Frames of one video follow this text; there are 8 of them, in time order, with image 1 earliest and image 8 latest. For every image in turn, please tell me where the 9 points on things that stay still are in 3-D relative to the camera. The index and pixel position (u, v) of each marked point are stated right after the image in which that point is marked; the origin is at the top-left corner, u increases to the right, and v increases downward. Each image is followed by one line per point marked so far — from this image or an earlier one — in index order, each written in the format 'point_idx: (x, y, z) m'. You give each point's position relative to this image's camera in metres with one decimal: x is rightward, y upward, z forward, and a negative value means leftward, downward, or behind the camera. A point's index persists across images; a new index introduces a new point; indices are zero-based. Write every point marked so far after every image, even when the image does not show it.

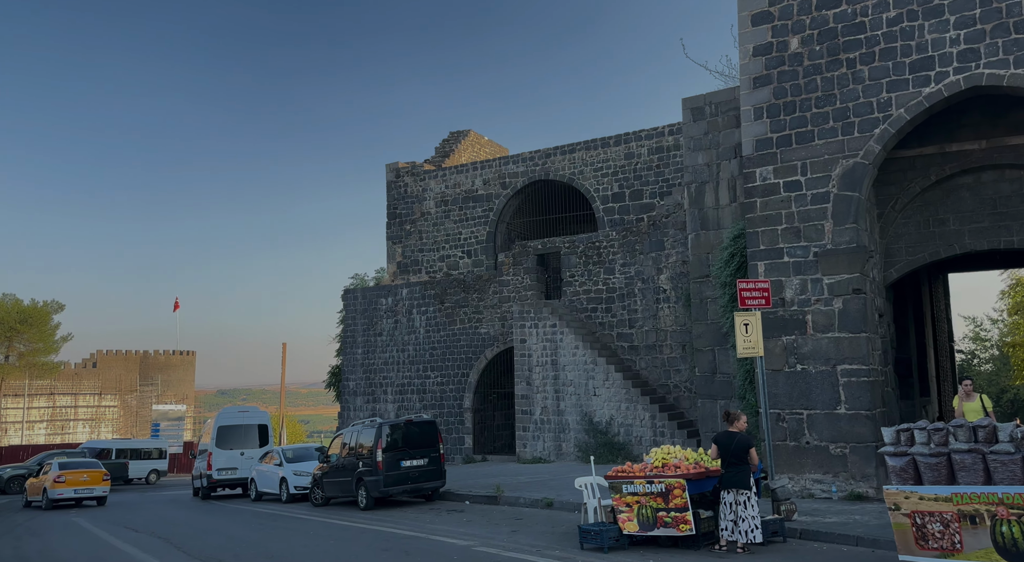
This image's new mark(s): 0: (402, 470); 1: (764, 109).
0: (-2.4, -4.0, +15.8) m
1: (+4.5, +3.1, +13.7) m
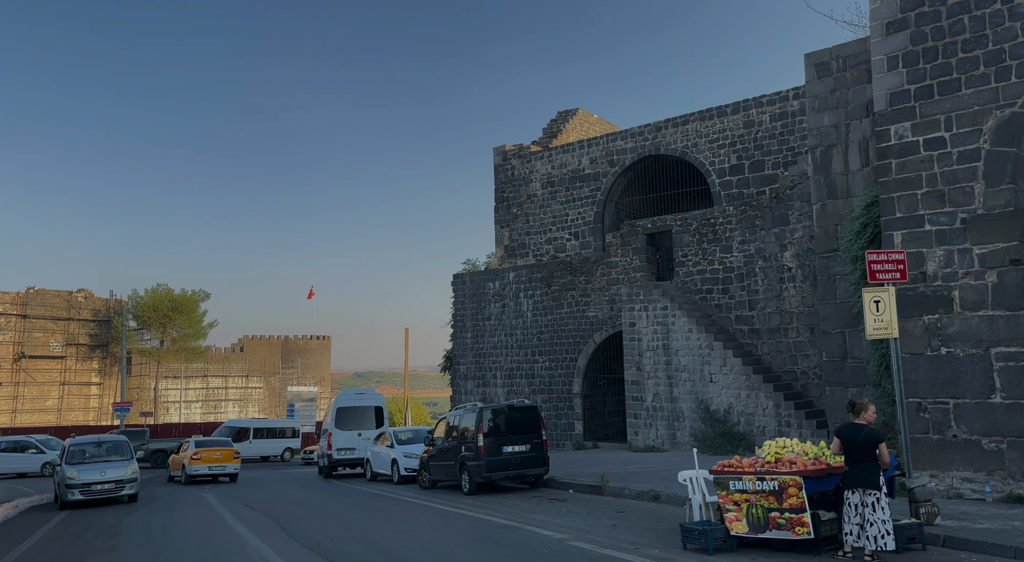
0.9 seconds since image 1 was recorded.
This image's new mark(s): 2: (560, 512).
0: (-0.3, -3.6, +15.4) m
1: (+6.1, +3.5, +12.0) m
2: (+0.7, -3.6, +11.9) m
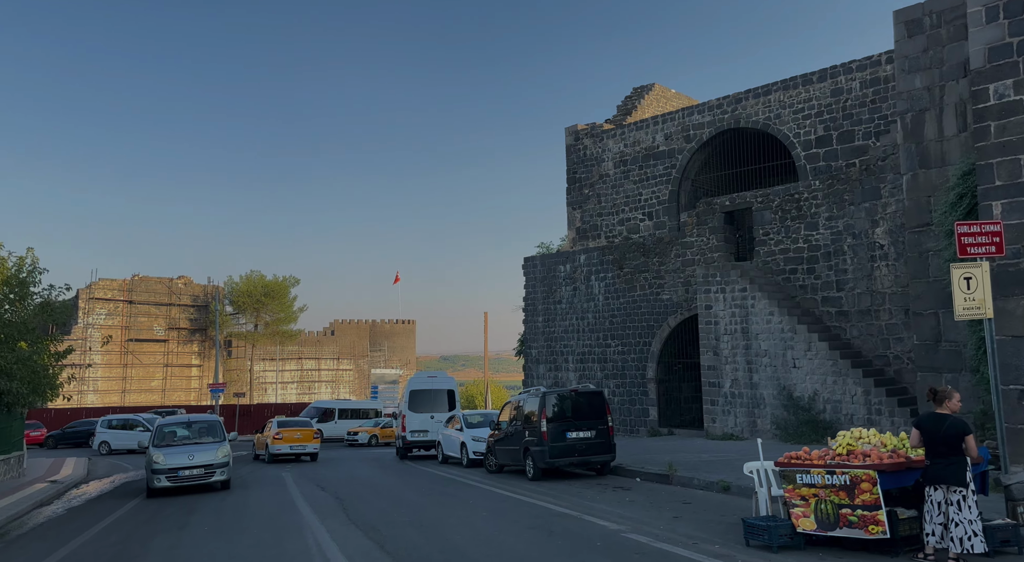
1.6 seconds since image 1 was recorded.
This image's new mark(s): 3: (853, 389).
0: (+1.0, -3.2, +15.0) m
1: (+6.9, +3.9, +10.8) m
2: (+1.6, -3.3, +11.4) m
3: (+8.0, -2.5, +17.9) m
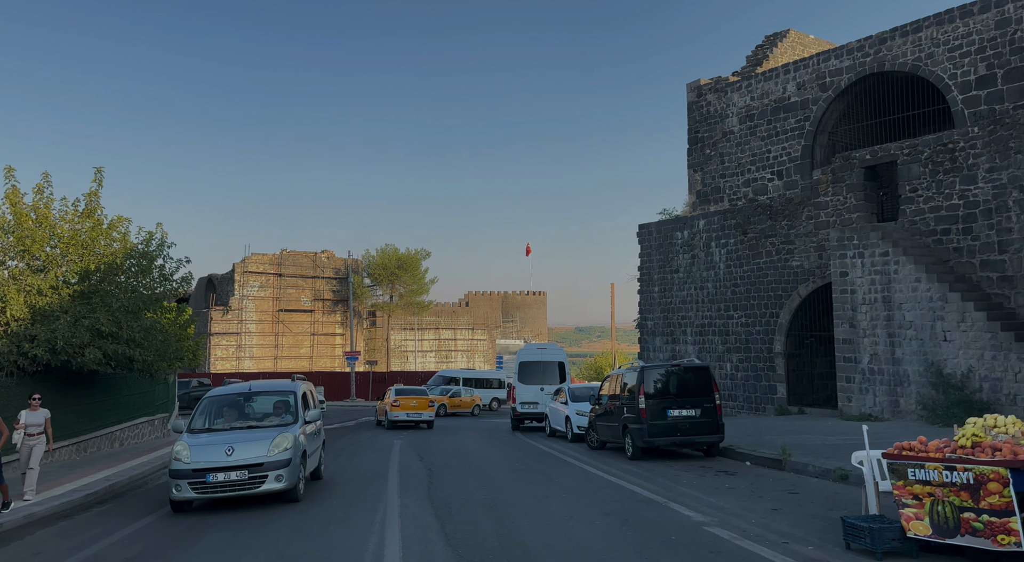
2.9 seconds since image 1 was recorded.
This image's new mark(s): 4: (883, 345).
0: (+2.8, -2.6, +13.9) m
1: (+7.8, +4.4, +8.5) m
2: (+2.8, -2.8, +10.3) m
3: (+10.2, -1.7, +15.5) m
4: (+8.8, -1.5, +18.2) m
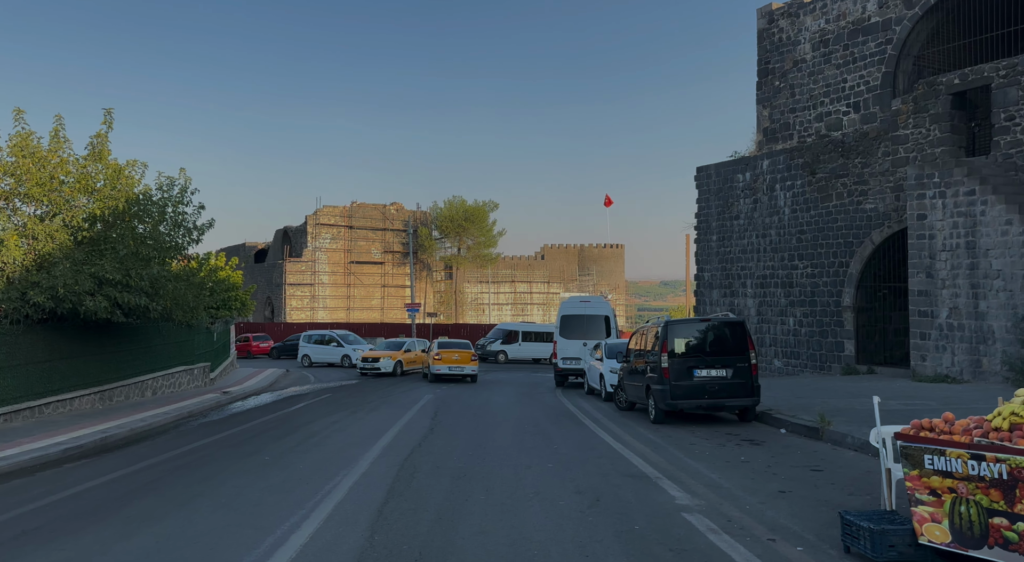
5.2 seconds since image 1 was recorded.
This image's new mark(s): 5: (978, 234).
0: (+3.0, -1.6, +12.4) m
1: (+7.2, +5.0, +6.0) m
2: (+2.5, -2.1, +8.9) m
3: (+10.5, -0.7, +13.0) m
4: (+9.4, -0.3, +15.9) m
5: (+9.5, +1.0, +15.6) m
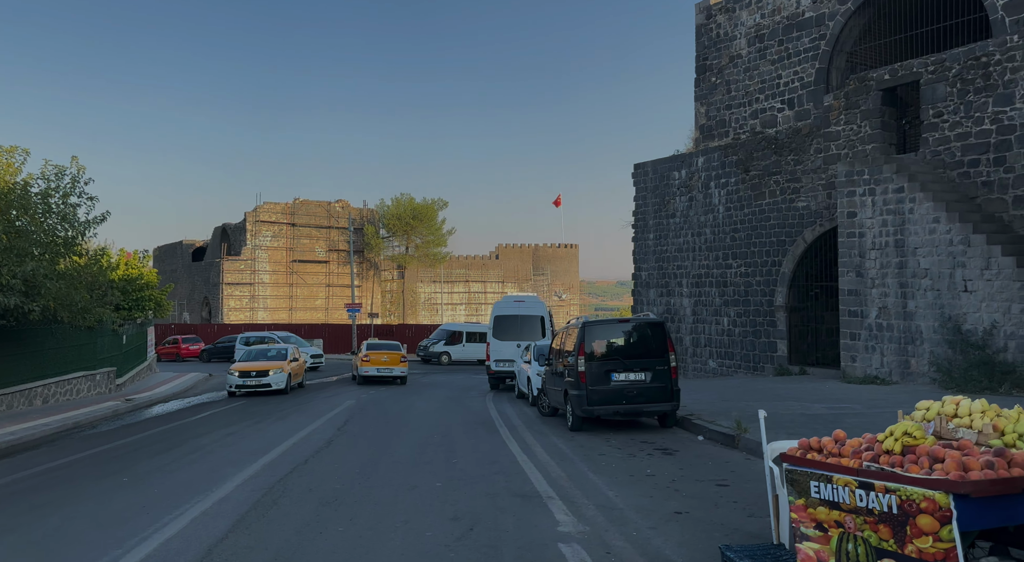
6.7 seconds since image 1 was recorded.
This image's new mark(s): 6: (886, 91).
0: (+1.6, -1.6, +11.7) m
1: (+6.2, +5.0, +5.6) m
2: (+1.3, -2.1, +8.2) m
3: (+9.0, -0.7, +12.8) m
4: (+7.8, -0.3, +15.6) m
5: (+7.9, +1.0, +15.3) m
6: (+8.3, +4.2, +17.0) m
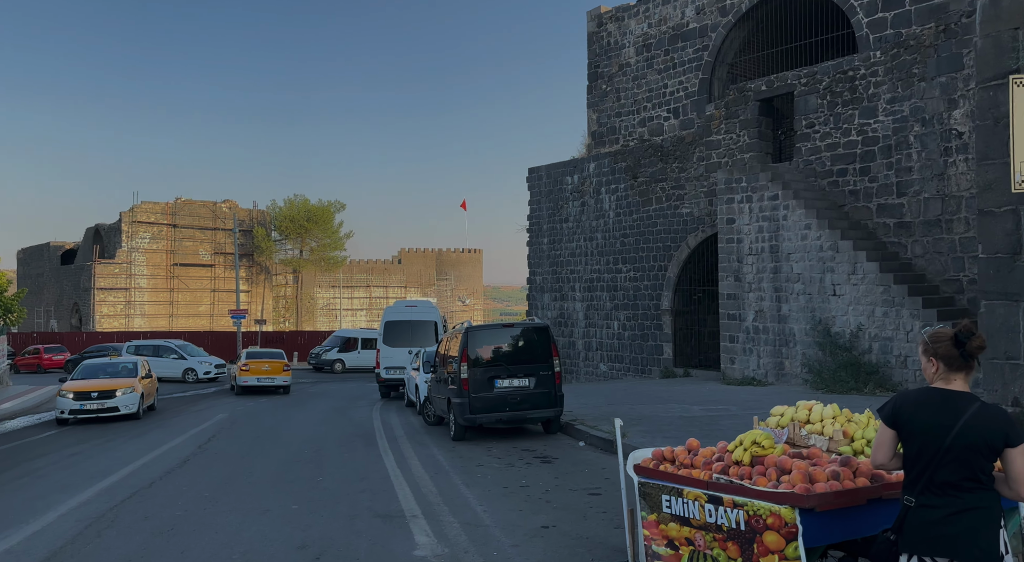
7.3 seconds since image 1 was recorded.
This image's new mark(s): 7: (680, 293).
0: (-0.3, -1.7, +11.5) m
1: (+5.1, +5.0, +6.0) m
2: (-0.1, -2.1, +7.9) m
3: (+7.0, -0.7, +13.4) m
4: (+5.4, -0.4, +16.1) m
5: (+5.6, +0.9, +15.9) m
6: (+5.8, +4.1, +17.6) m
7: (+4.4, -0.3, +19.7) m
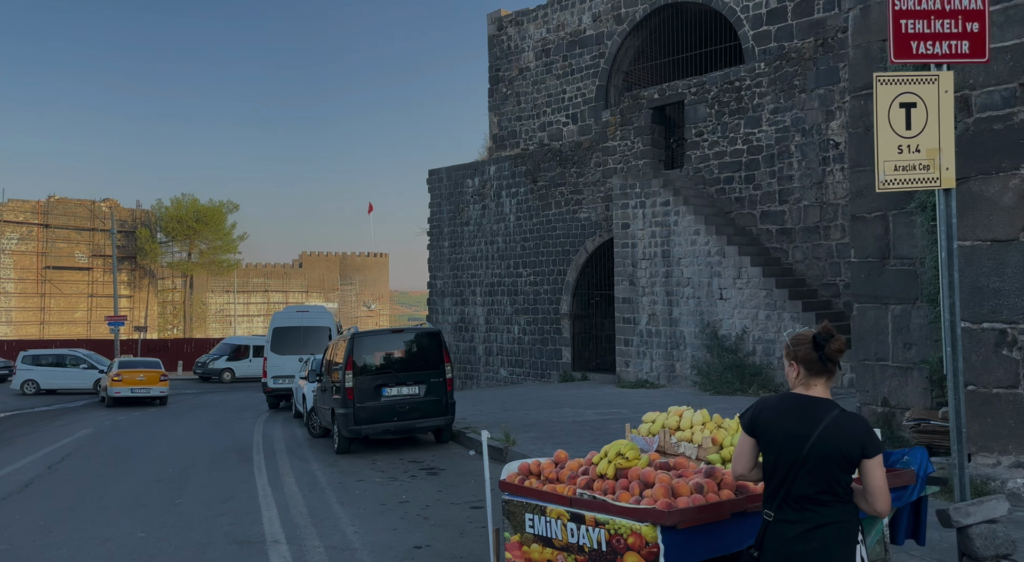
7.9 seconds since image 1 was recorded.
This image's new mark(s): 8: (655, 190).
0: (-1.9, -1.7, +11.0) m
1: (+4.1, +4.9, +6.3) m
2: (-1.2, -2.2, +7.5) m
3: (+5.1, -0.8, +13.9) m
4: (+3.2, -0.5, +16.3) m
5: (+3.4, +0.8, +16.1) m
6: (+3.3, +4.0, +17.8) m
7: (+1.7, -0.4, +19.8) m
8: (+3.1, +2.0, +16.5) m
